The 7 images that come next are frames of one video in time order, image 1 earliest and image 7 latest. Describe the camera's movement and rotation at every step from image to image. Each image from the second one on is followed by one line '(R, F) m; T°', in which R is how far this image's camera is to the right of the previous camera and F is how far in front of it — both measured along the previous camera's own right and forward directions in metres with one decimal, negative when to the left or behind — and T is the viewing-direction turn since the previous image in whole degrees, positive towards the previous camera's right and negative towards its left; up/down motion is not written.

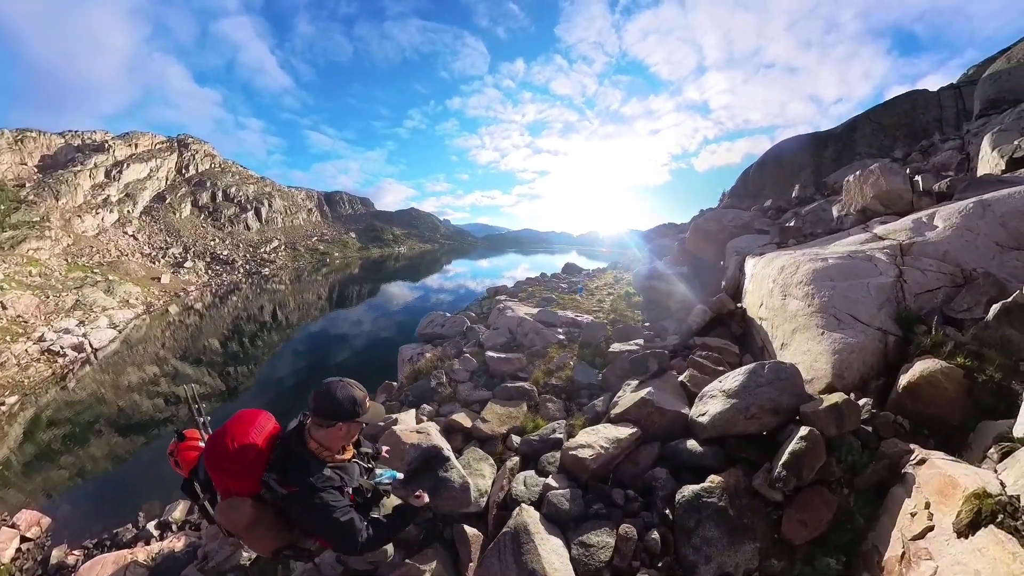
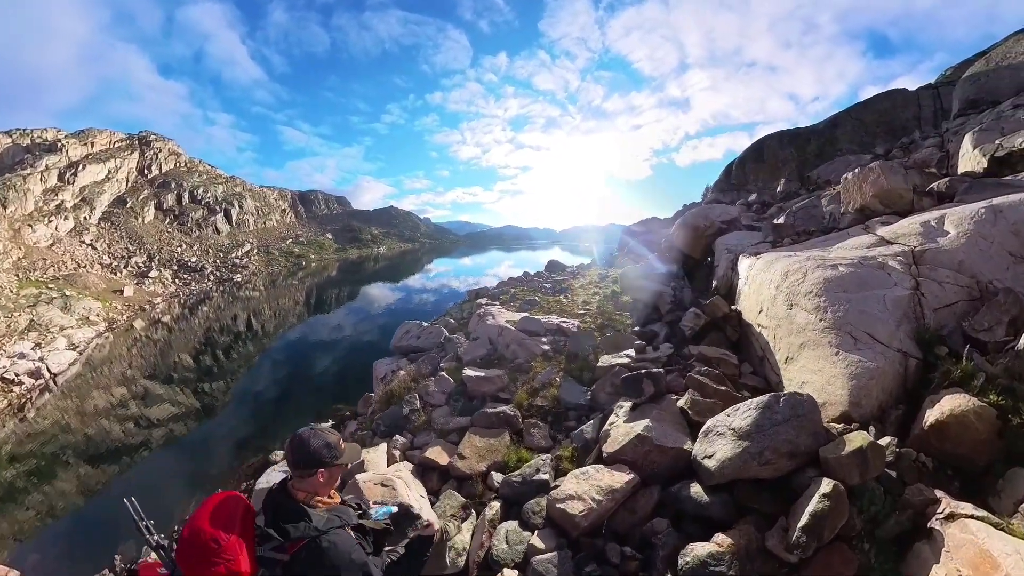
(+0.2, +1.0) m; +2°
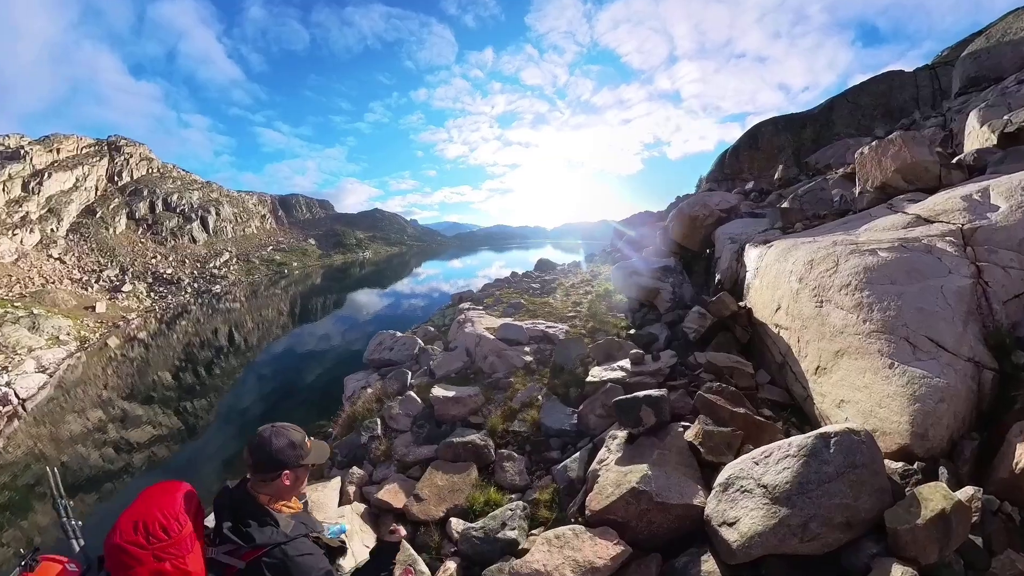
(+0.6, +1.8) m; 0°
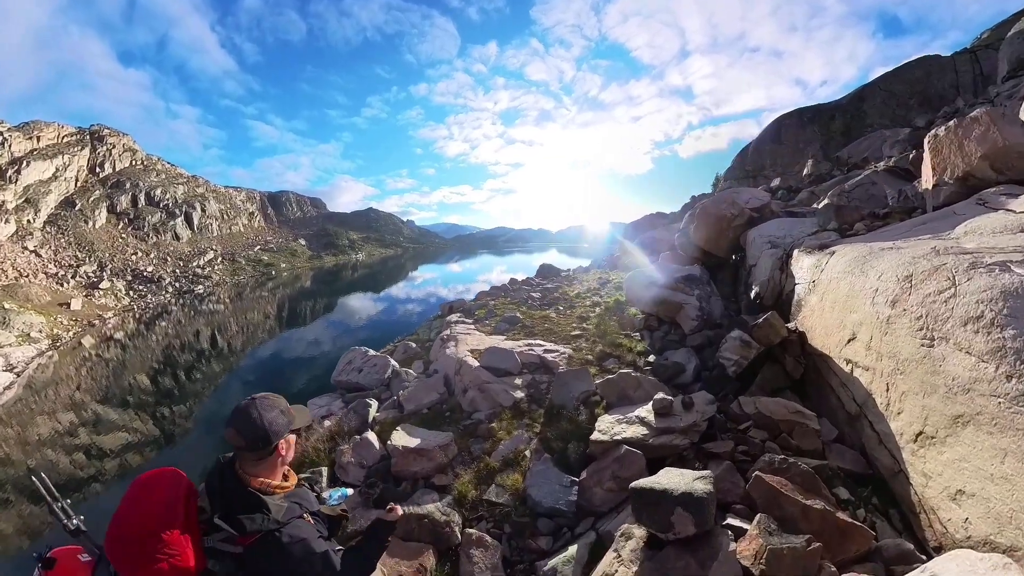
(+0.3, +2.7) m; 0°
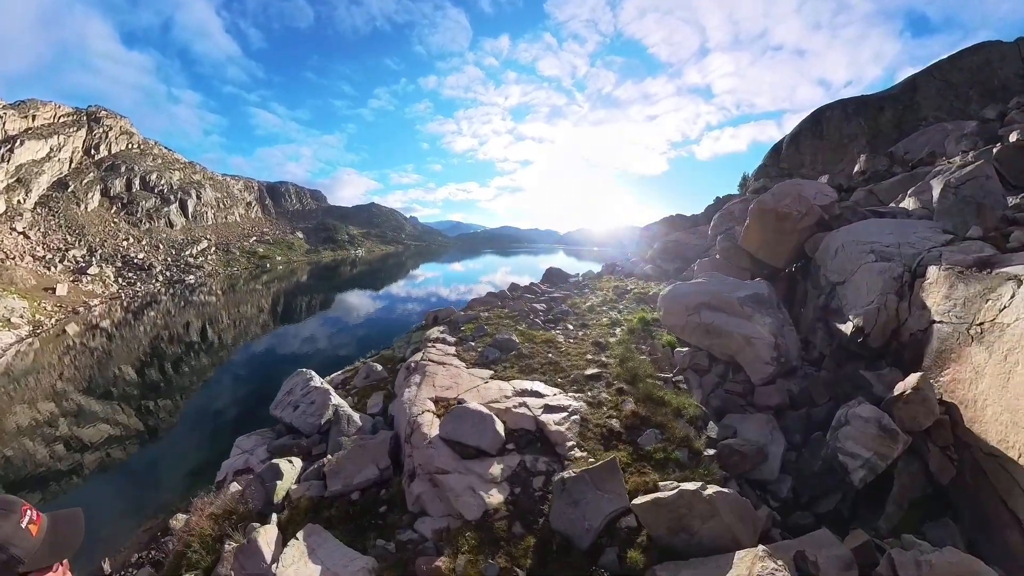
(+0.4, +3.5) m; -2°
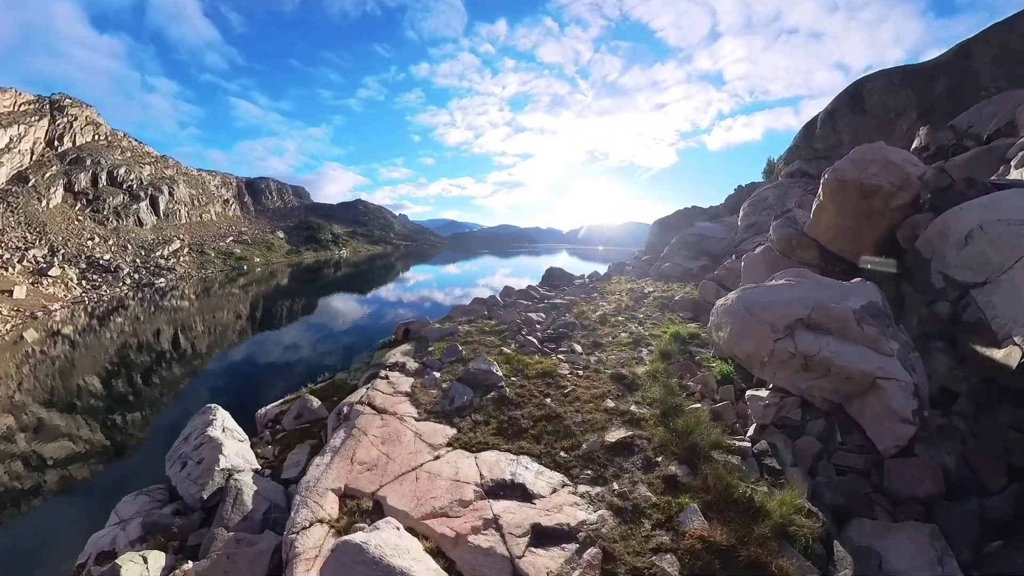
(+0.4, +3.4) m; 0°
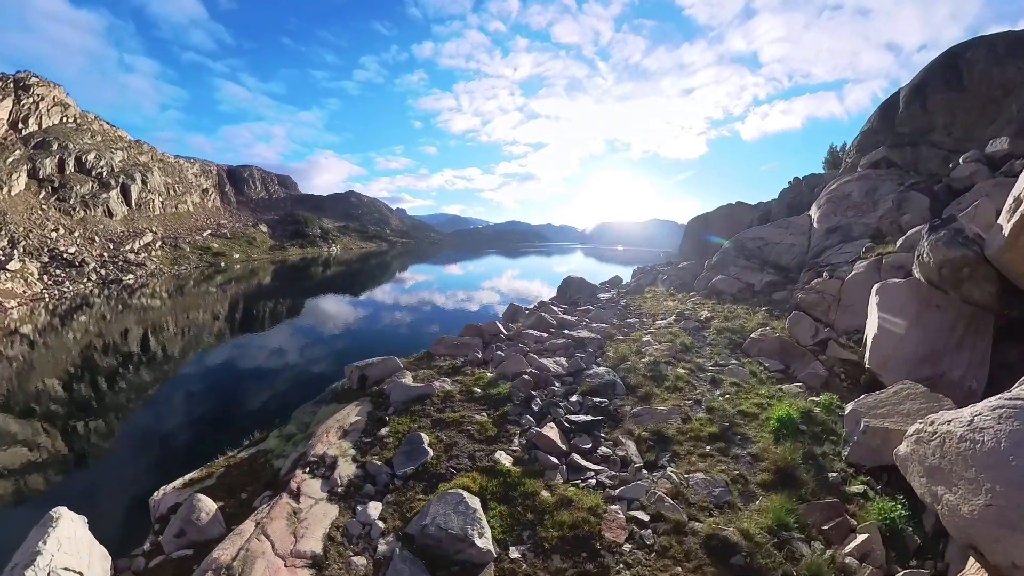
(-0.2, +3.9) m; -1°
